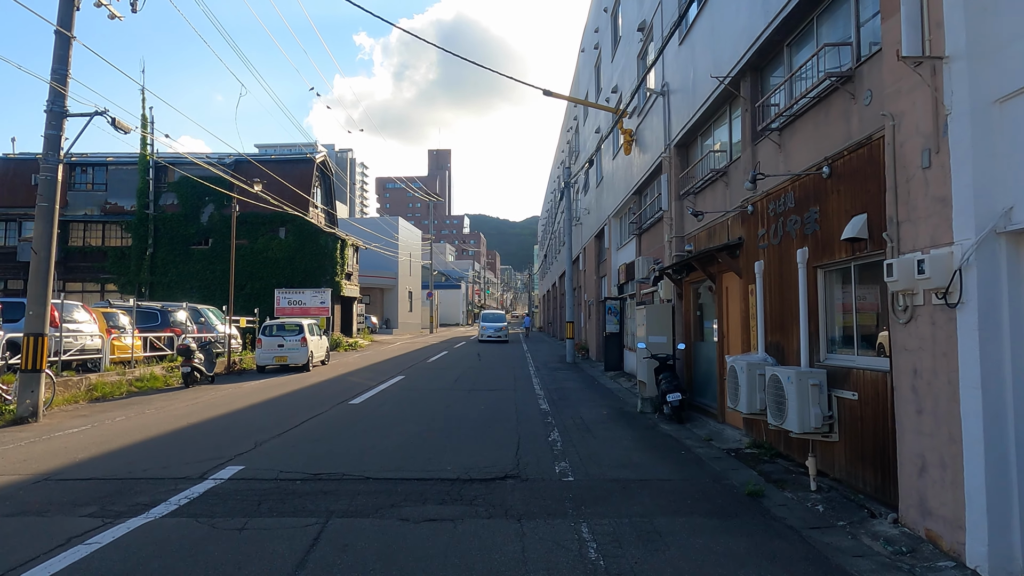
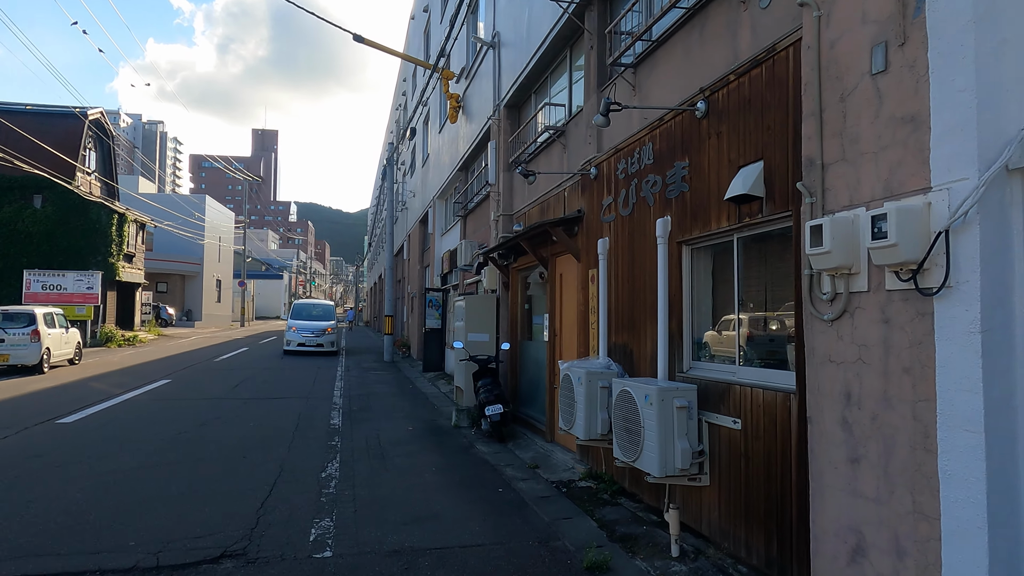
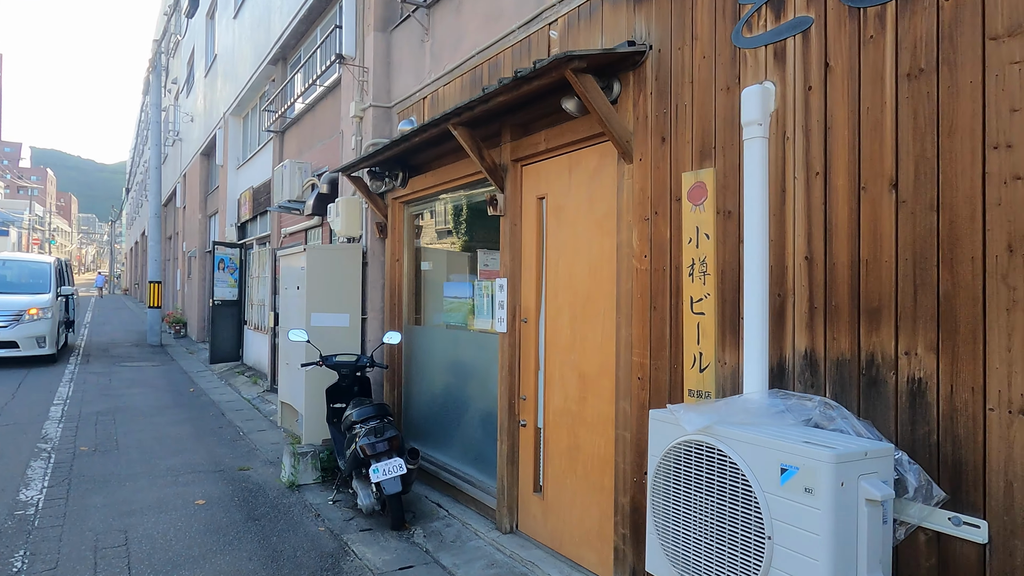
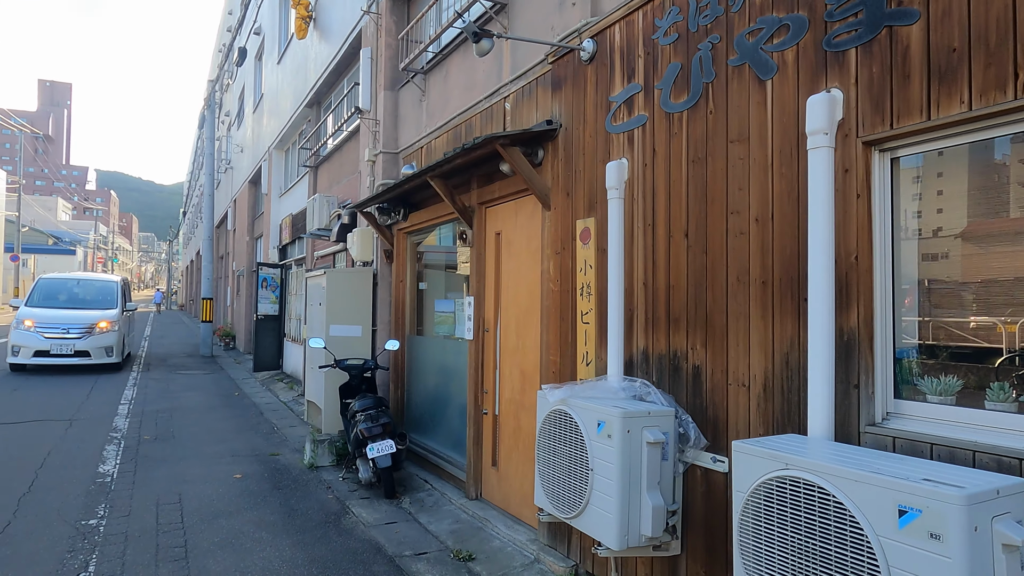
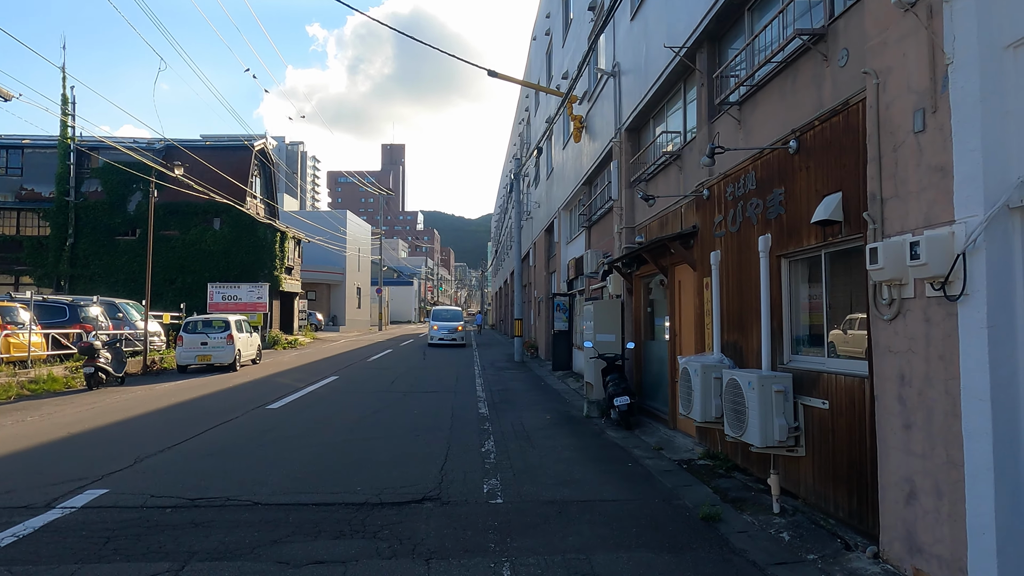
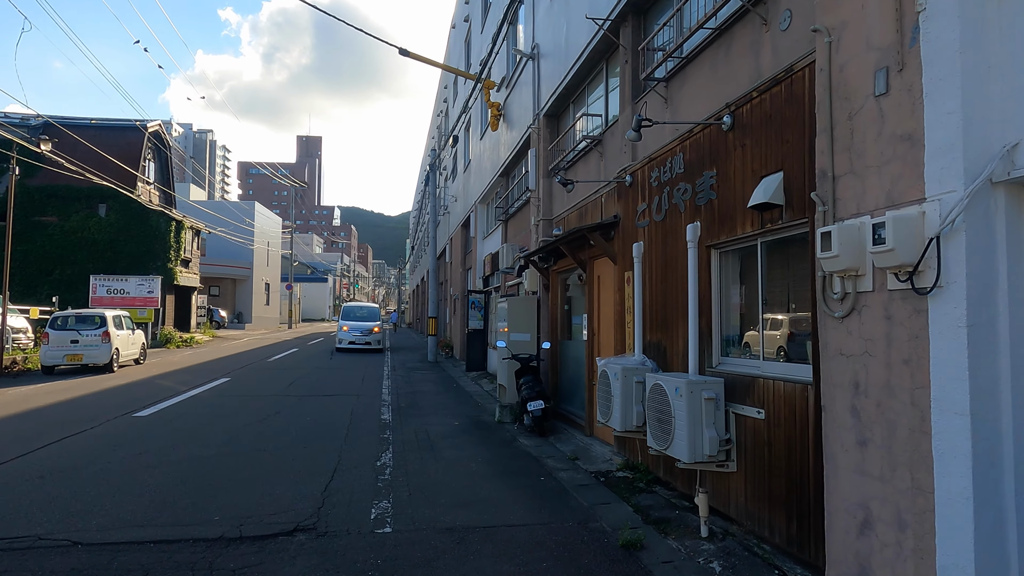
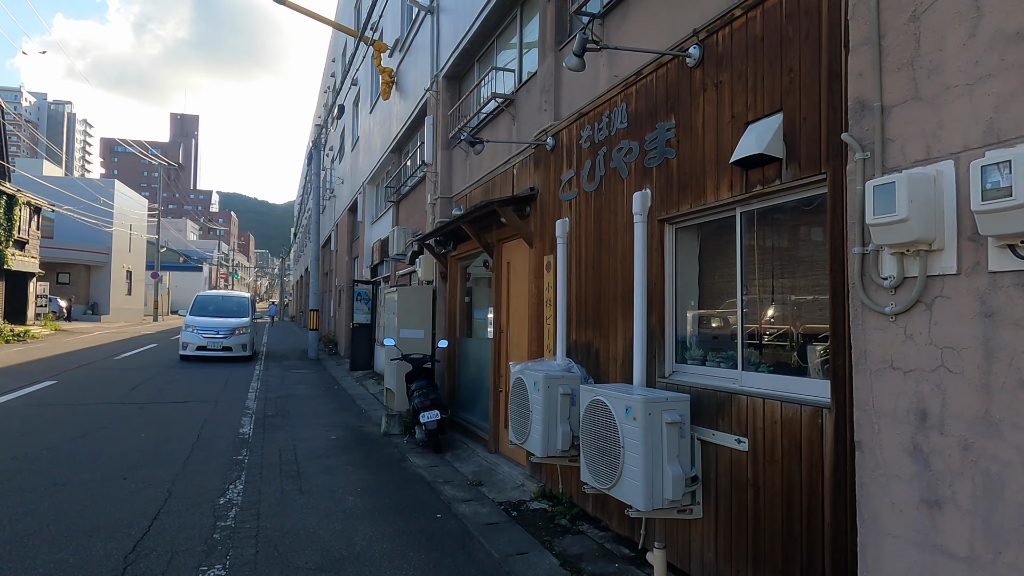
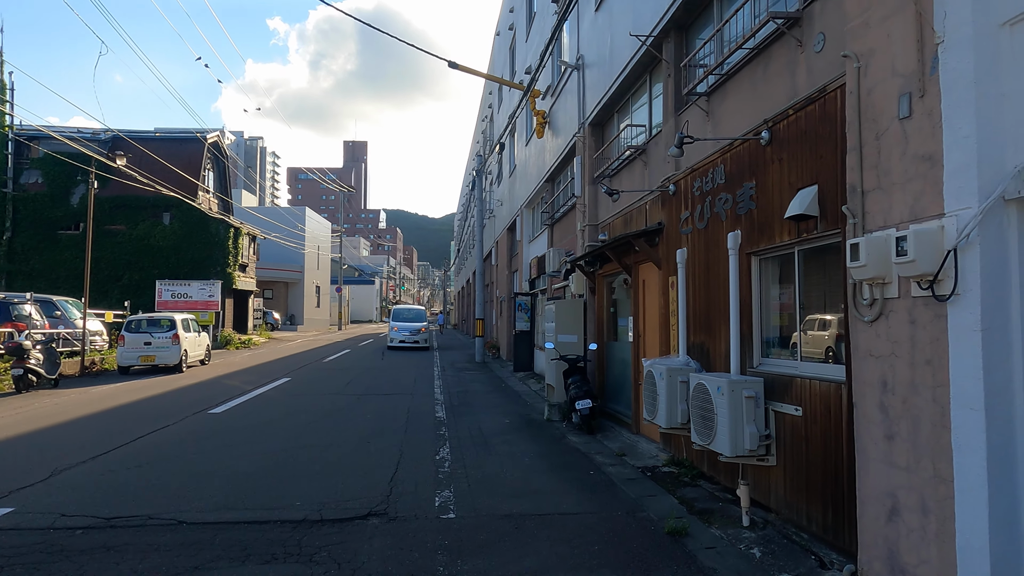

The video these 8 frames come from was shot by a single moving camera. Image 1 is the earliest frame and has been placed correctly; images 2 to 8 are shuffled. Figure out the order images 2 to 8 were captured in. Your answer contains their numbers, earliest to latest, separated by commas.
5, 8, 6, 2, 7, 4, 3
